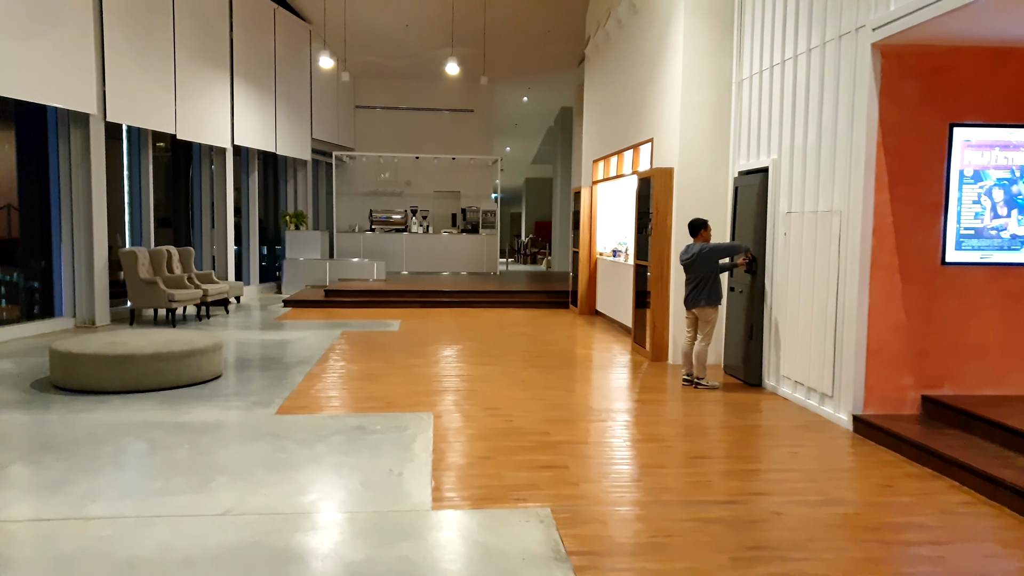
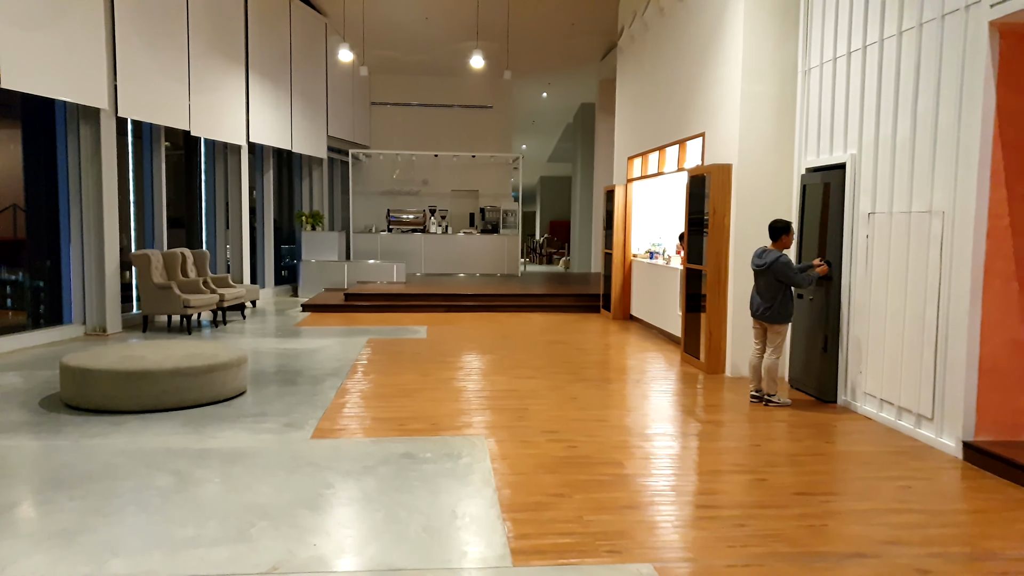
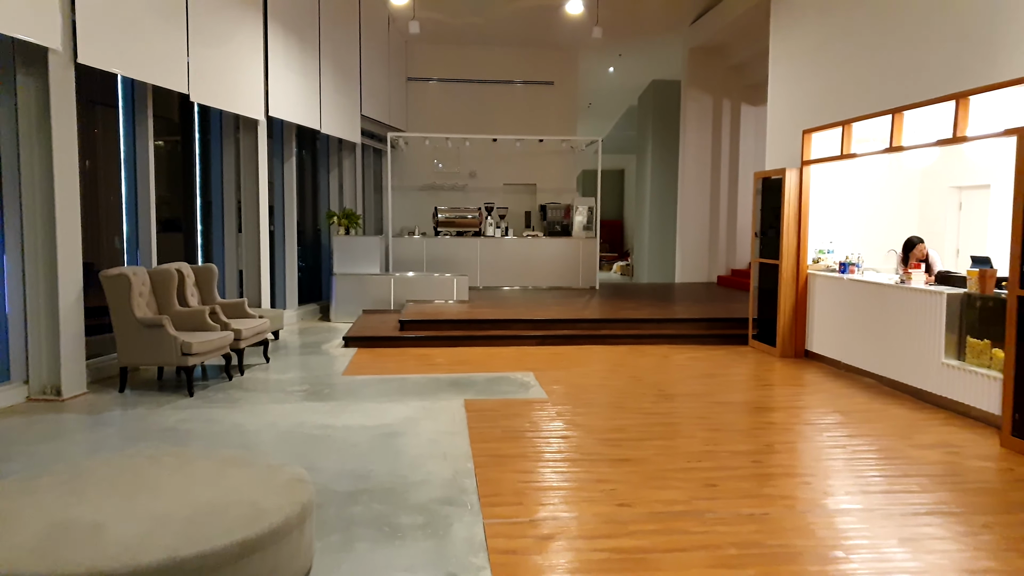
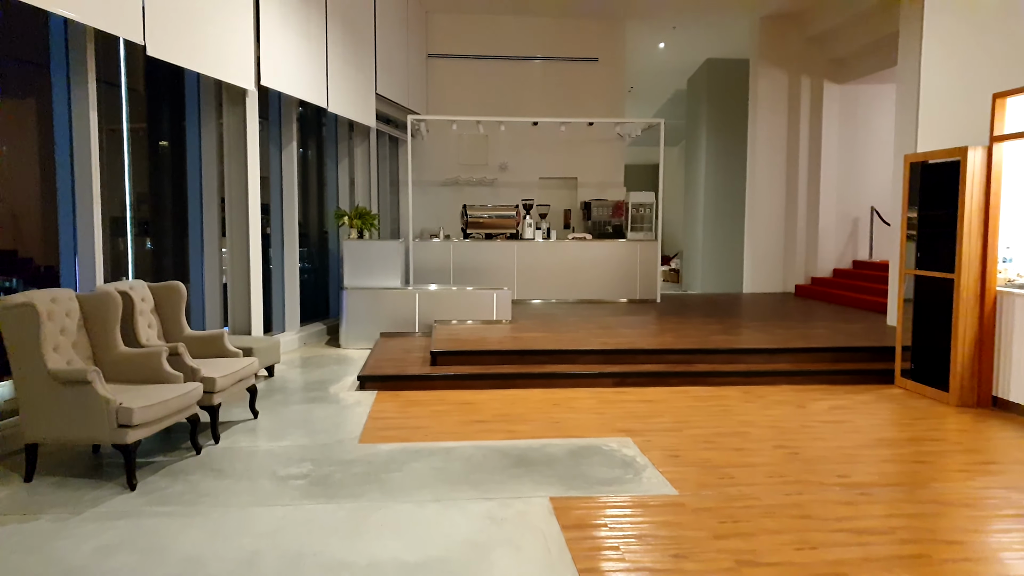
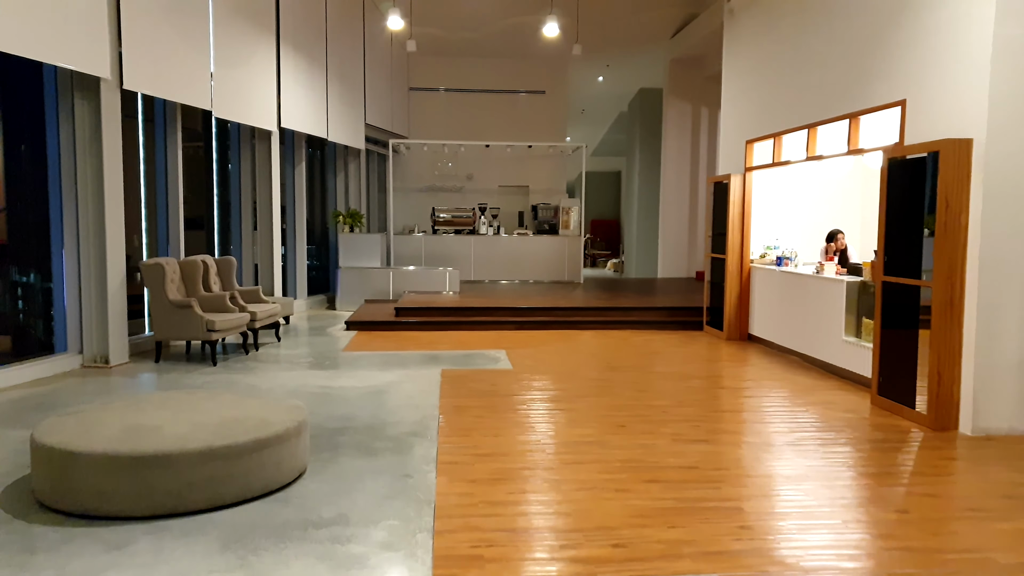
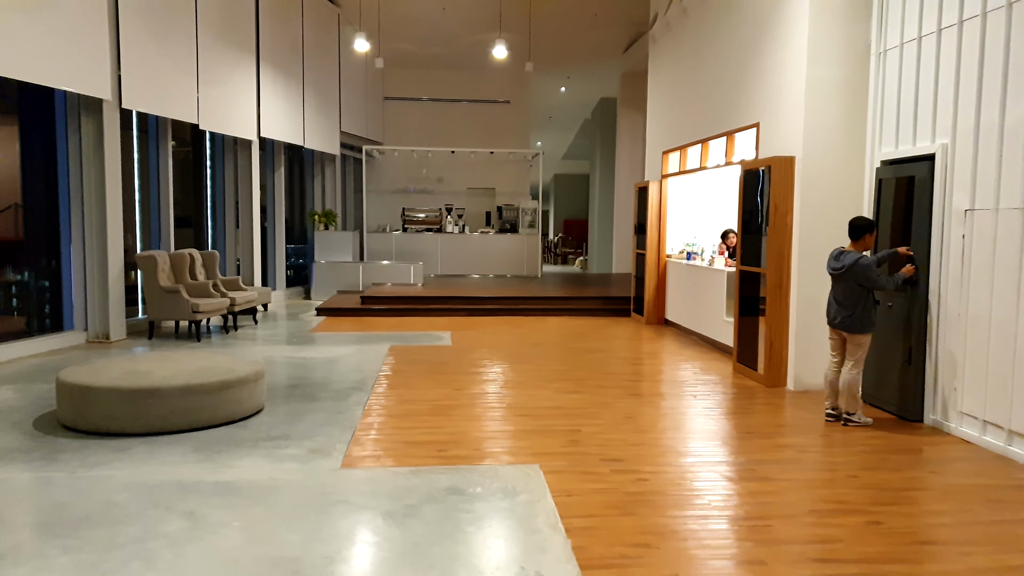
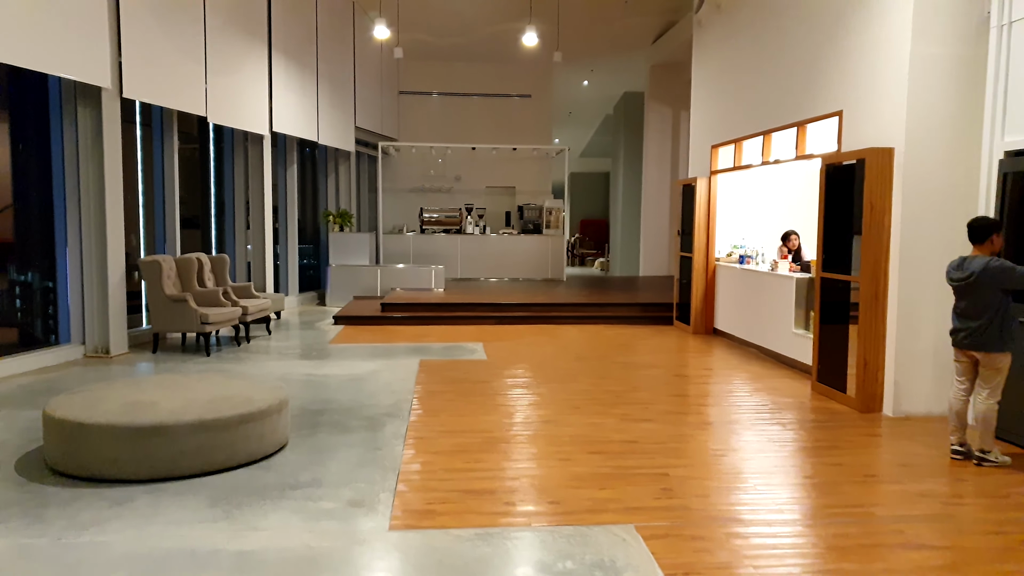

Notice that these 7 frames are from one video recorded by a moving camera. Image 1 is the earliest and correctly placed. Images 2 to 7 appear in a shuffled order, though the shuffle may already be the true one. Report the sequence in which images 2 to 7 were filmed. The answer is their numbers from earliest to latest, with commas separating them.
2, 6, 7, 5, 3, 4
